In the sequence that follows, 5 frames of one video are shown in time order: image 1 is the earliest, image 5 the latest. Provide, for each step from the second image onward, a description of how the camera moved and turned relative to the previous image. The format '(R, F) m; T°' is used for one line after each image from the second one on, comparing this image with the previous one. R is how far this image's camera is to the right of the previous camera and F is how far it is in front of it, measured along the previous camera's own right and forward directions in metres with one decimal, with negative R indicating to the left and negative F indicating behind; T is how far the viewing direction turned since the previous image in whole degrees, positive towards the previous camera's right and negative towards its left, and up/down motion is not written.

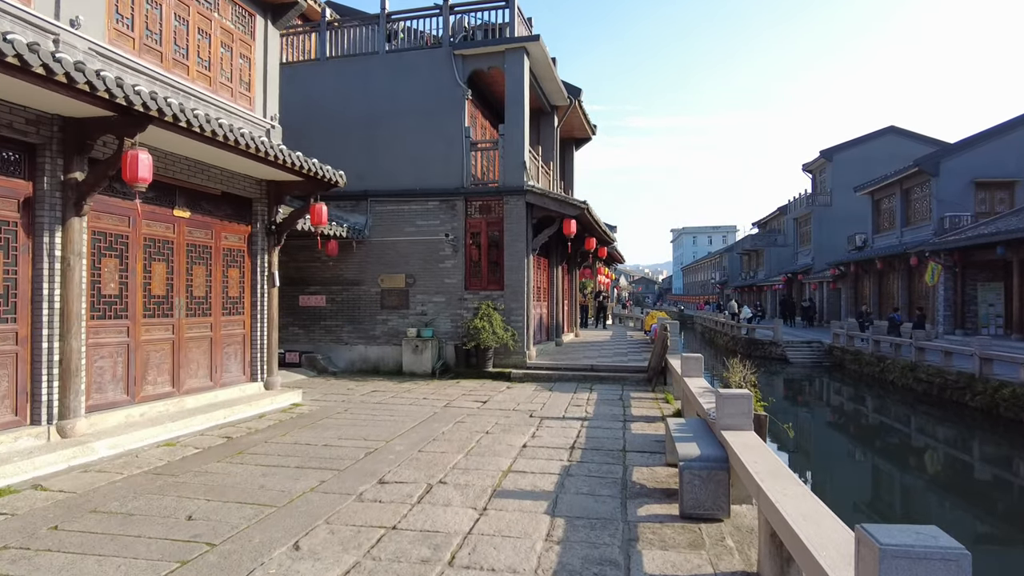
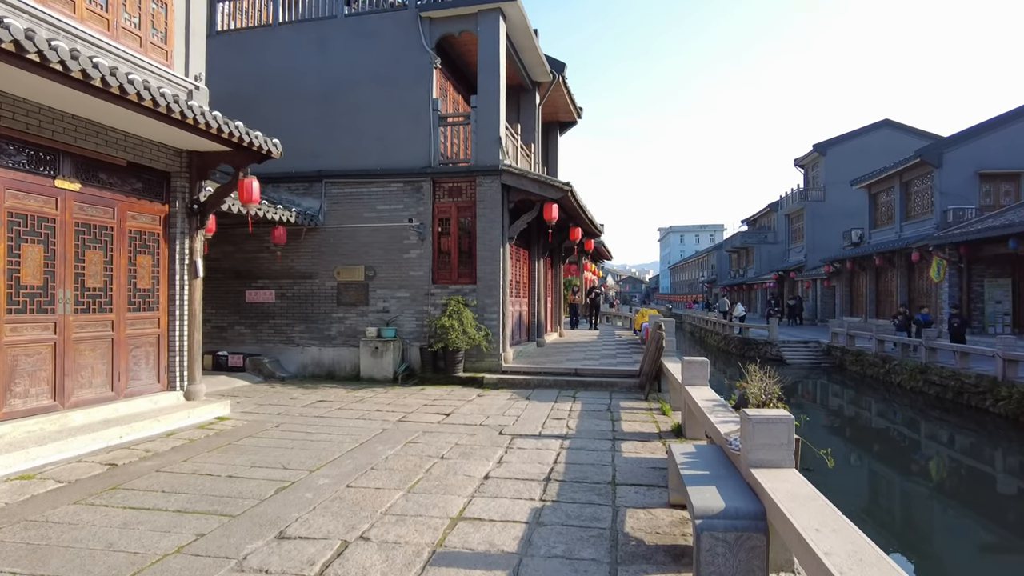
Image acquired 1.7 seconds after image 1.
(+0.2, +1.1) m; +1°
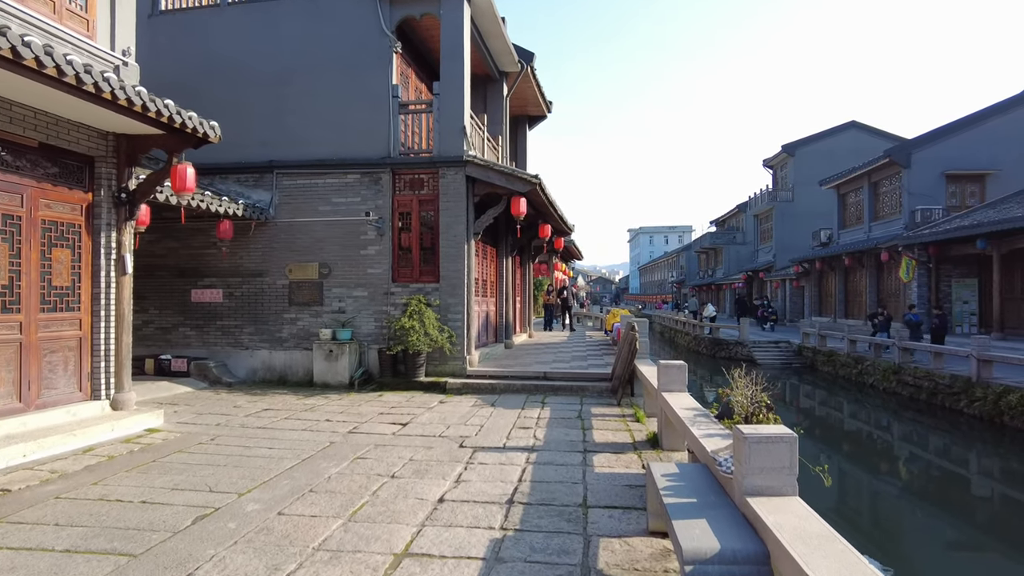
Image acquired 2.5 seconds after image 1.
(+0.1, +0.5) m; +3°
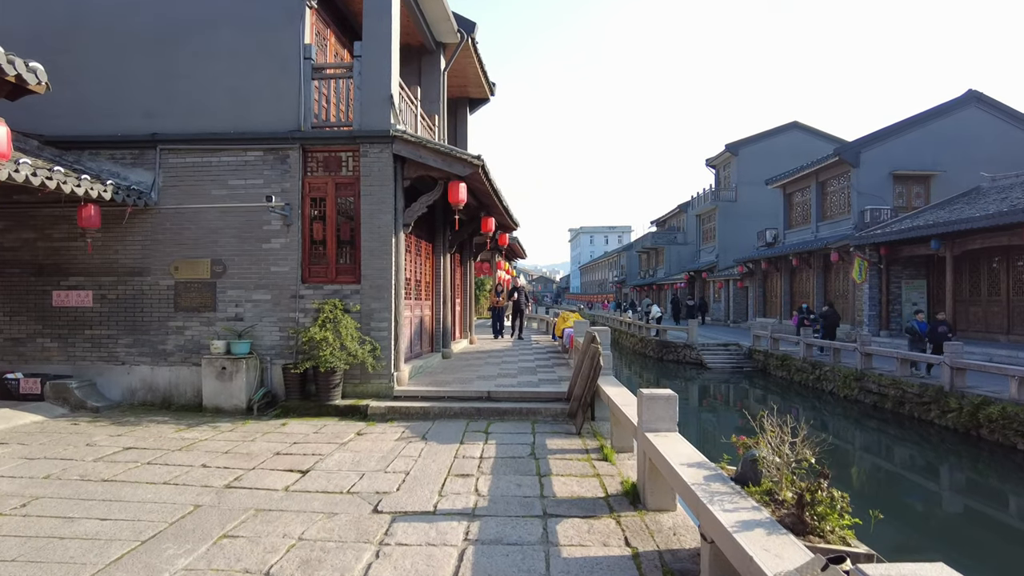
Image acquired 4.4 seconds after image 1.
(0.0, +1.2) m; +5°
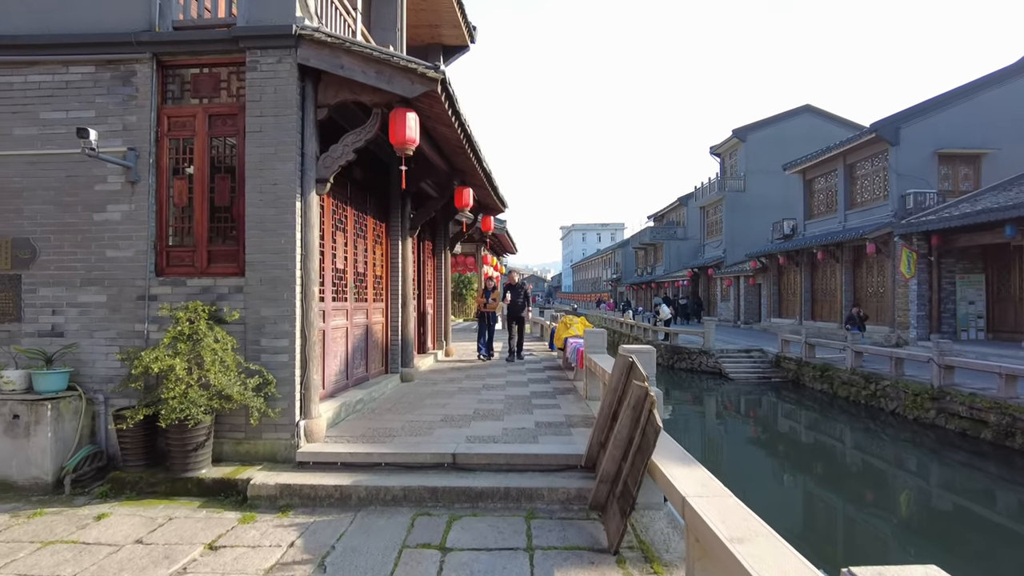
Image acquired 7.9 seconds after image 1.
(+0.1, +2.5) m; +1°
